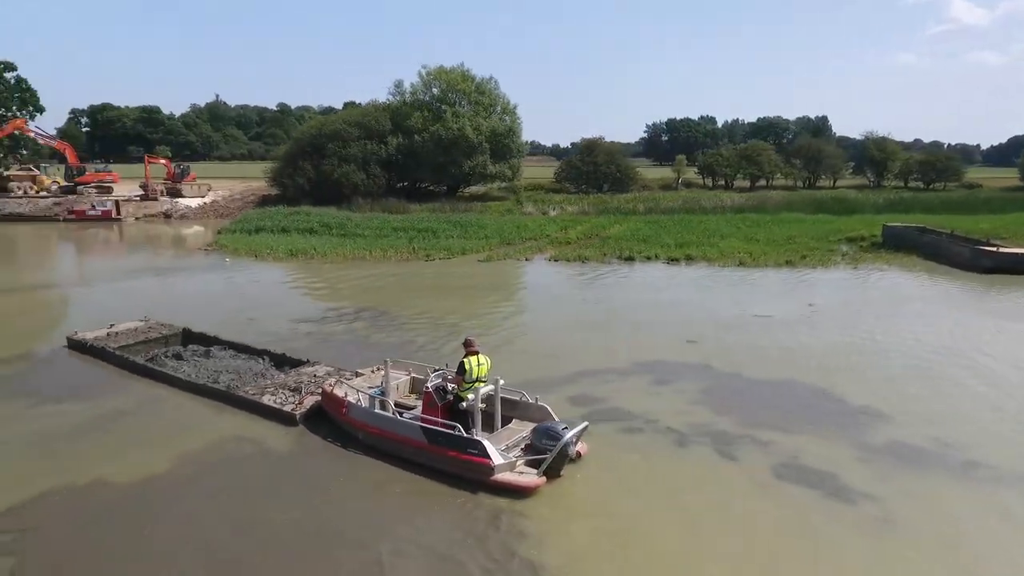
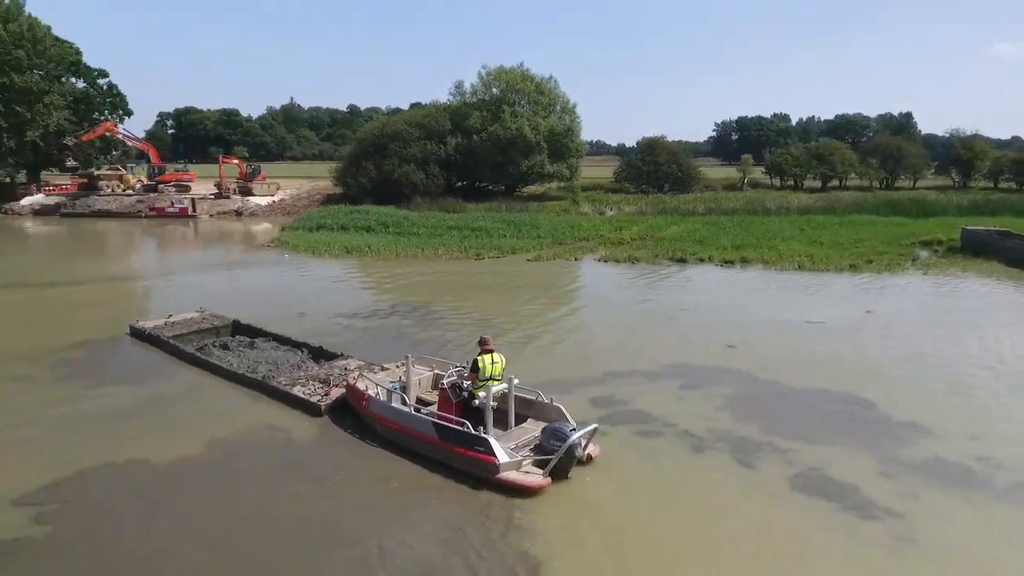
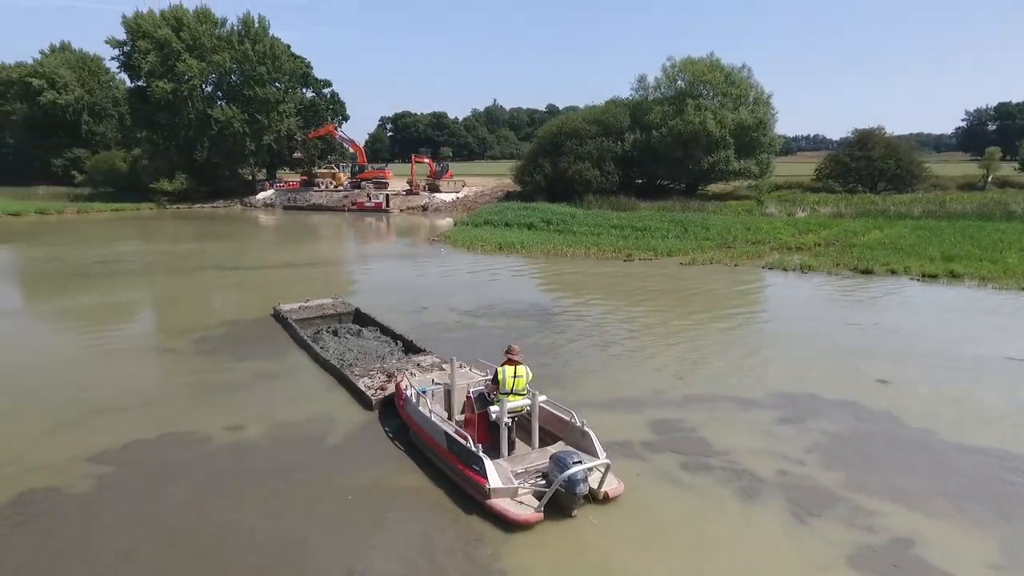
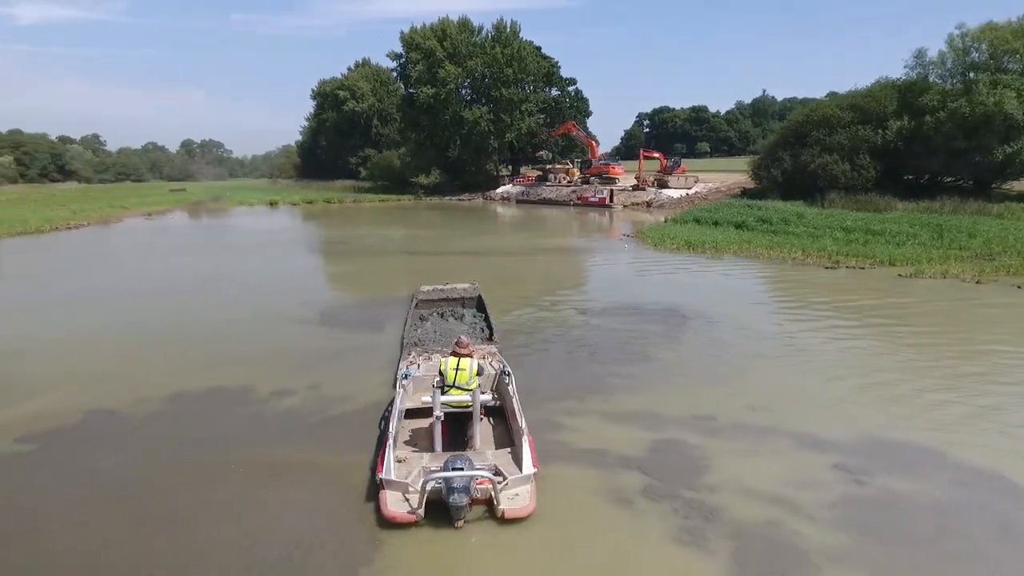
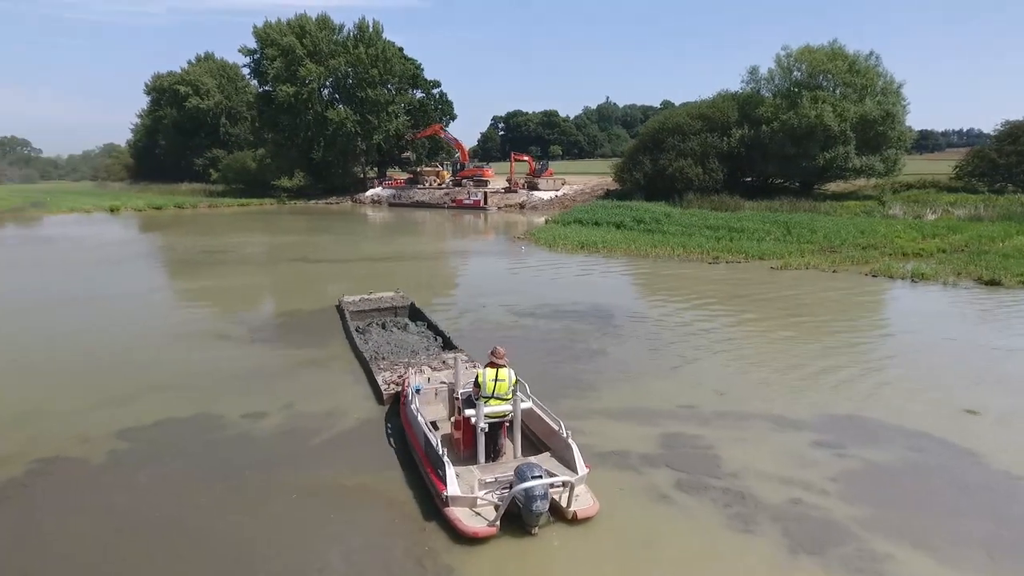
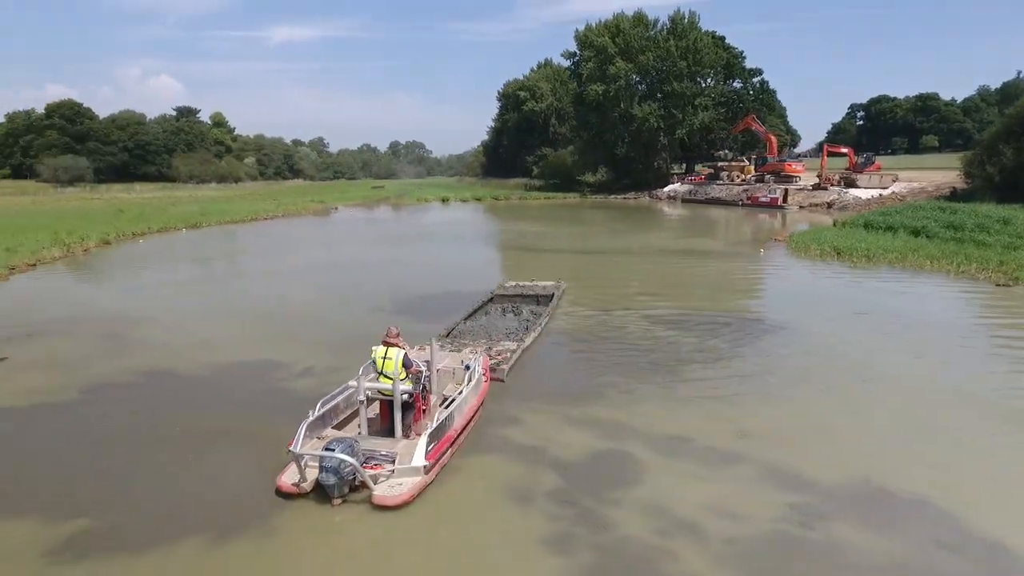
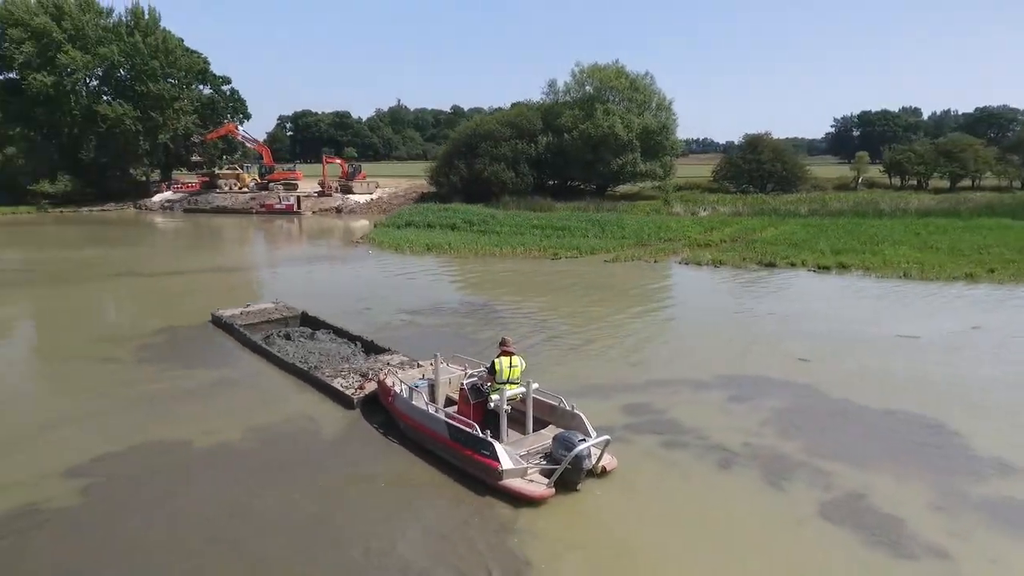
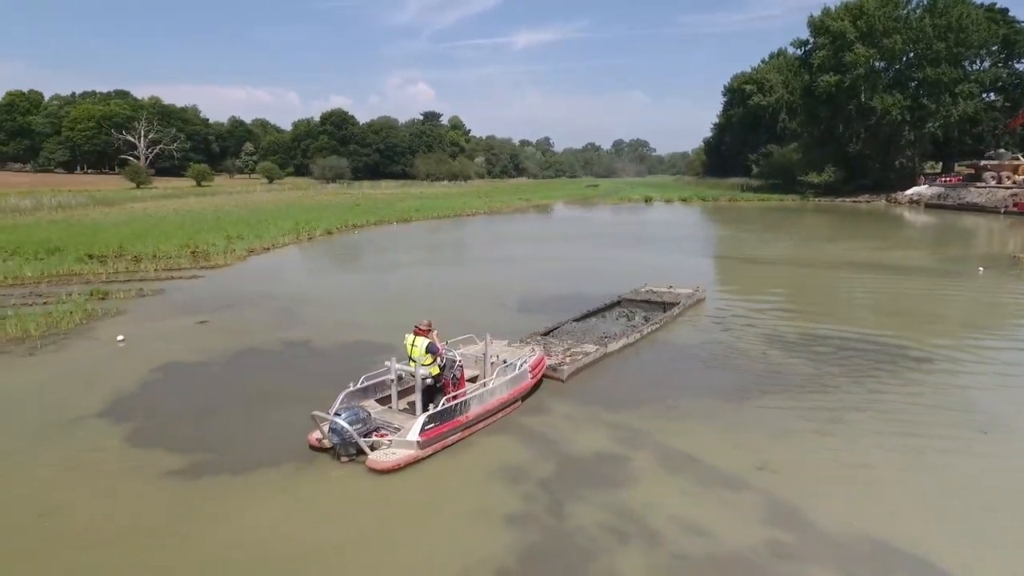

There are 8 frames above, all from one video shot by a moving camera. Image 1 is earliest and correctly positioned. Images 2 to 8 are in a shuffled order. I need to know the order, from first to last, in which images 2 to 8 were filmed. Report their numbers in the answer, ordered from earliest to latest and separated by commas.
2, 7, 3, 5, 4, 6, 8
